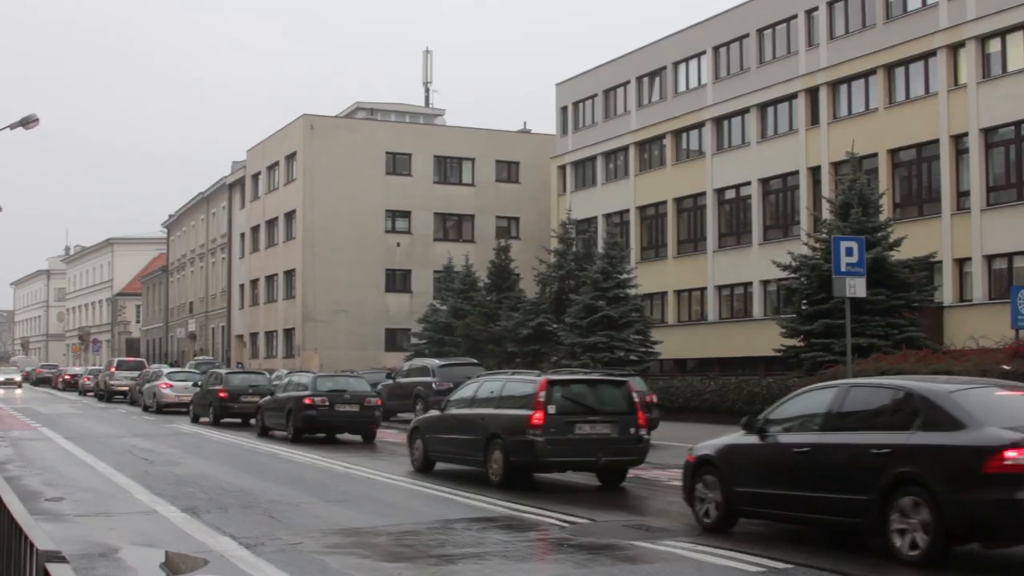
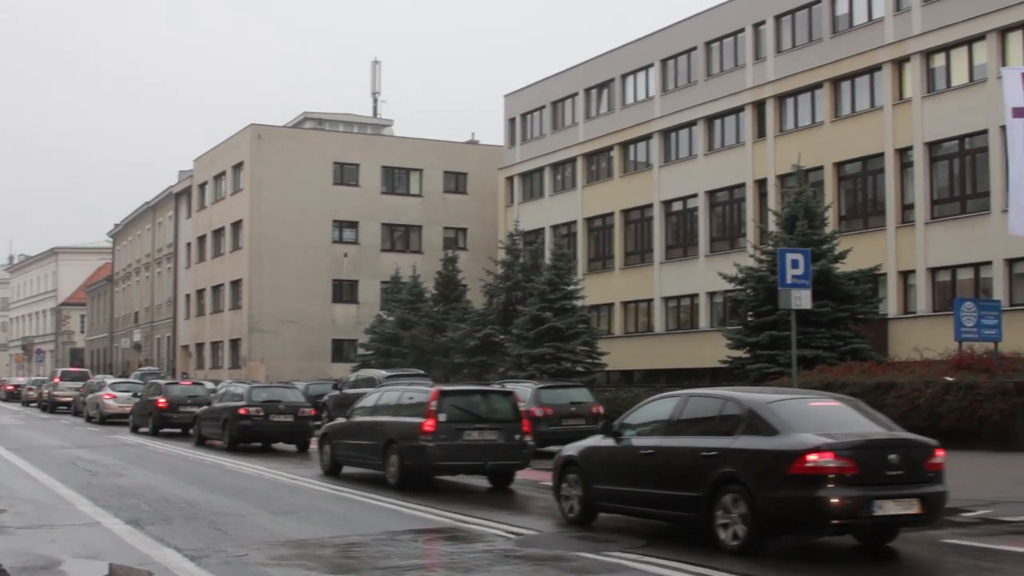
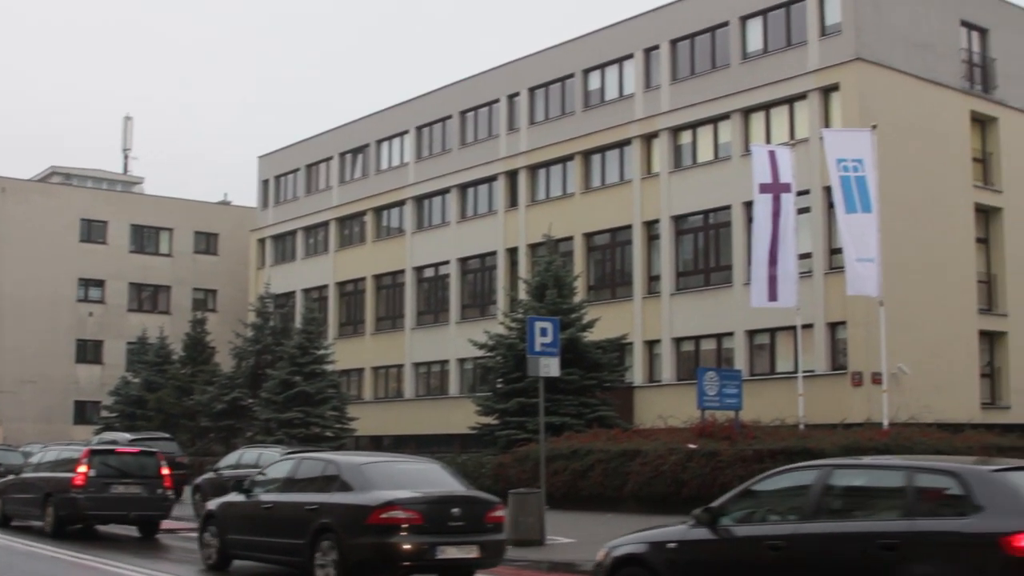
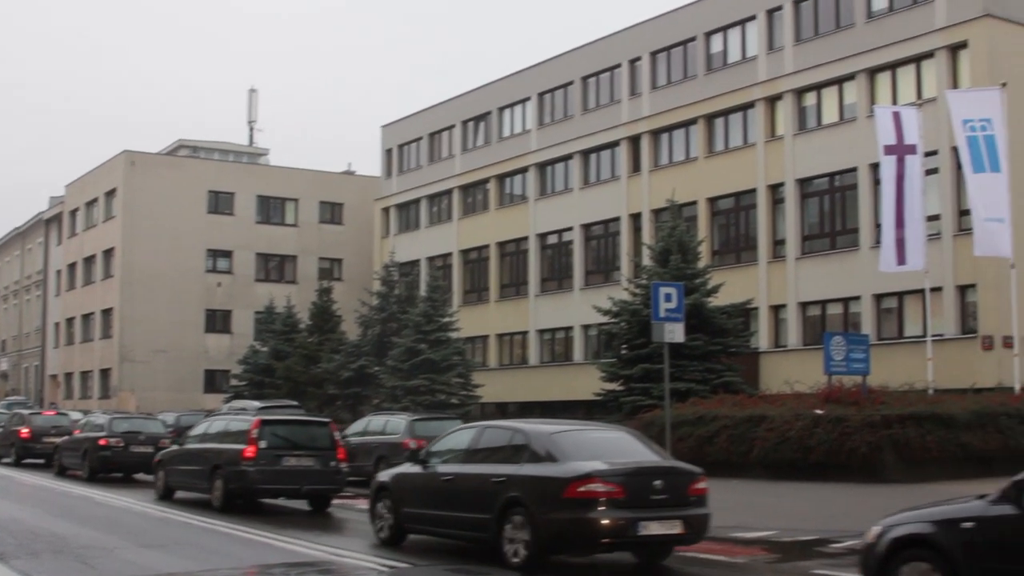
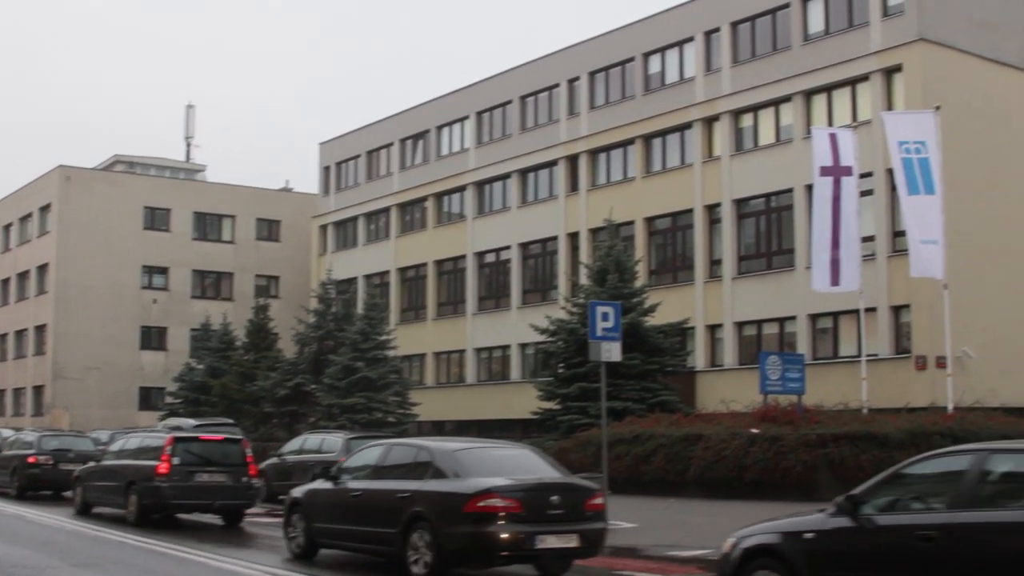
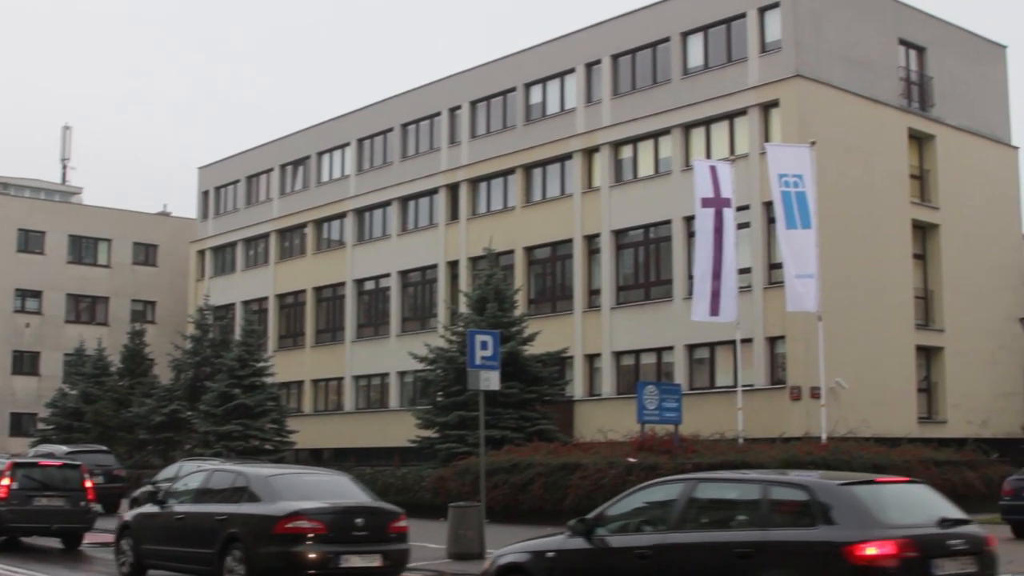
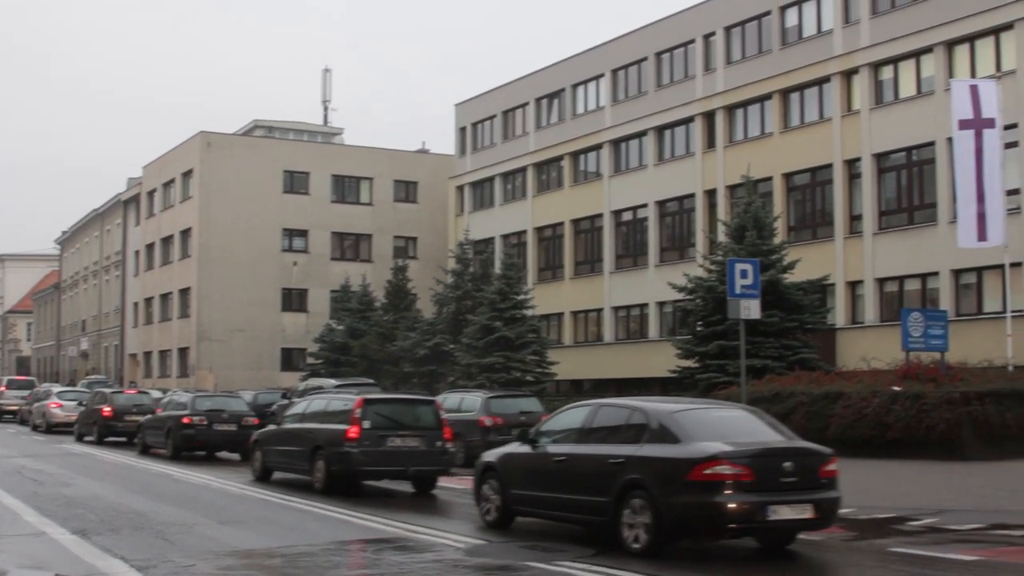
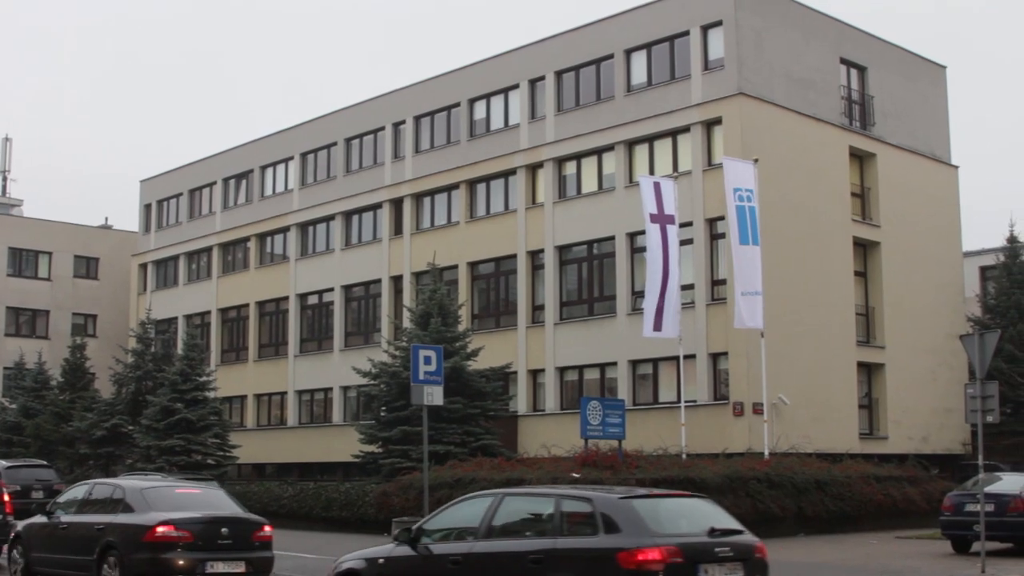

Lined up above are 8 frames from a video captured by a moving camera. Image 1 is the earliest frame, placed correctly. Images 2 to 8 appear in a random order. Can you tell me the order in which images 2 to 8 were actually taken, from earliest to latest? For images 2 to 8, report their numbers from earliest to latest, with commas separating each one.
2, 7, 4, 5, 3, 6, 8
